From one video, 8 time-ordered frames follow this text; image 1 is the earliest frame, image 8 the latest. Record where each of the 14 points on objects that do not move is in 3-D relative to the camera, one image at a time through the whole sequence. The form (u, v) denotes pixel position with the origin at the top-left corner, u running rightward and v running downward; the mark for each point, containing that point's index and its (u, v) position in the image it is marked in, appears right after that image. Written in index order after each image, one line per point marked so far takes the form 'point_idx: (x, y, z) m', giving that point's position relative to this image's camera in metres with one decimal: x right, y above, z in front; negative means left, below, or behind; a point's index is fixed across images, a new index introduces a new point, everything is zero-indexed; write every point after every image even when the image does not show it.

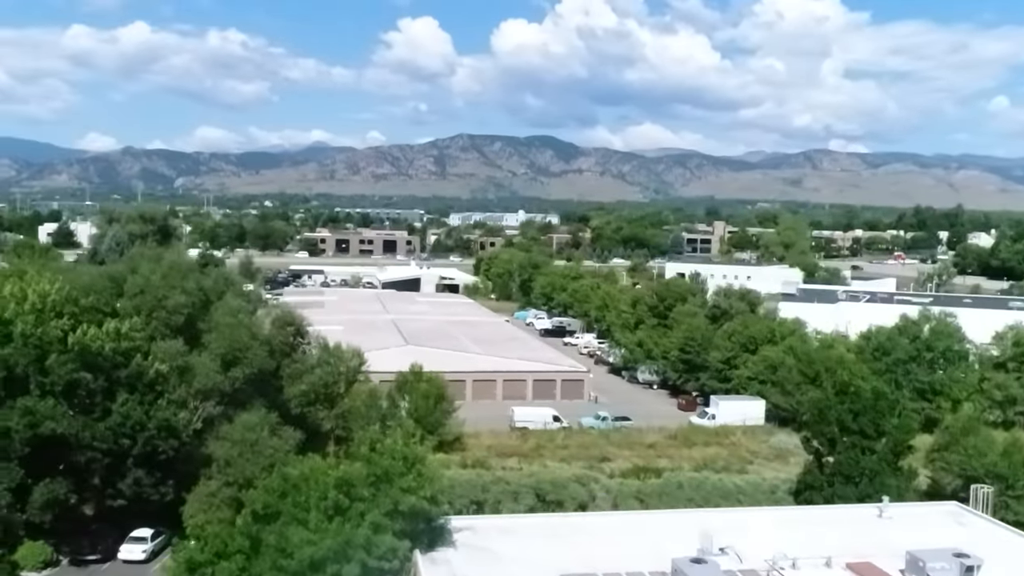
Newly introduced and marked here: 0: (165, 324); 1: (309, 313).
0: (-2.1, -0.2, +6.2) m
1: (-3.2, -0.4, +15.9) m
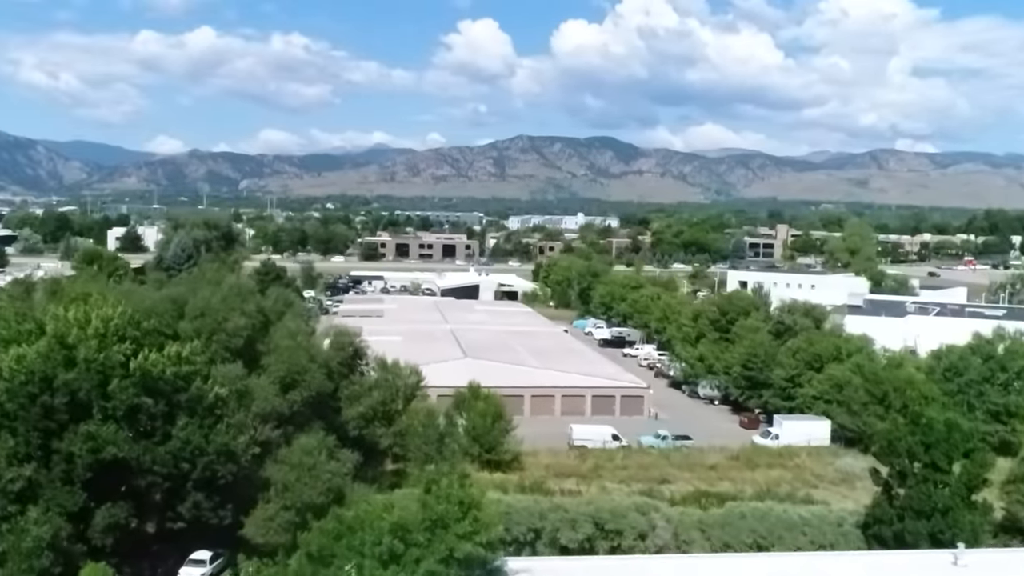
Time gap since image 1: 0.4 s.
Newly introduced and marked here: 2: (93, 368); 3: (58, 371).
0: (-1.8, -0.4, +6.2) m
1: (-2.3, -0.5, +15.9) m
2: (-2.2, -0.4, +5.4) m
3: (-2.4, -0.4, +5.4) m
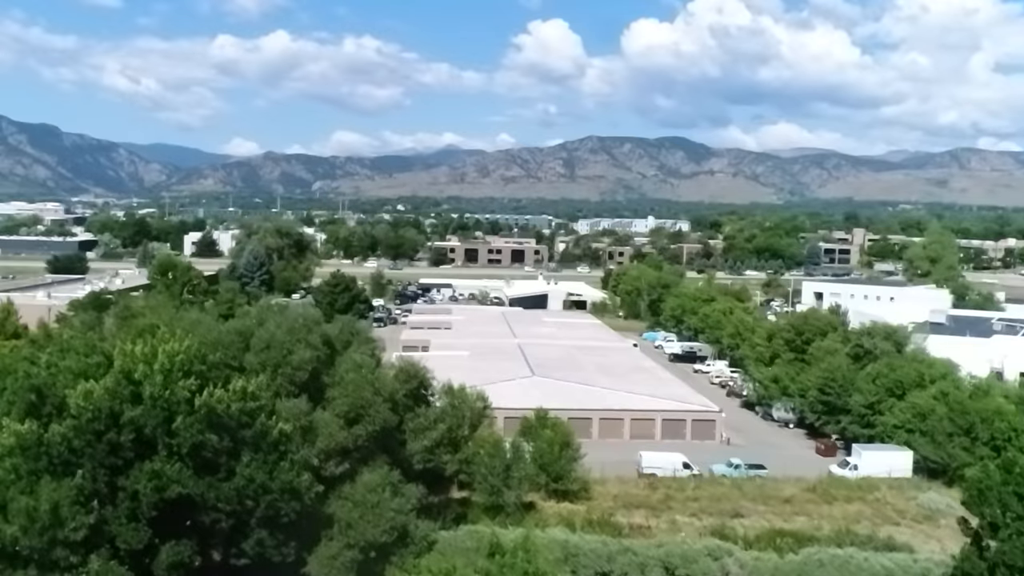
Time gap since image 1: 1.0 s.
0: (-1.4, -0.6, +6.2) m
1: (-1.2, -0.7, +15.9) m
2: (-1.9, -0.6, +5.4) m
3: (-2.0, -0.6, +5.4) m
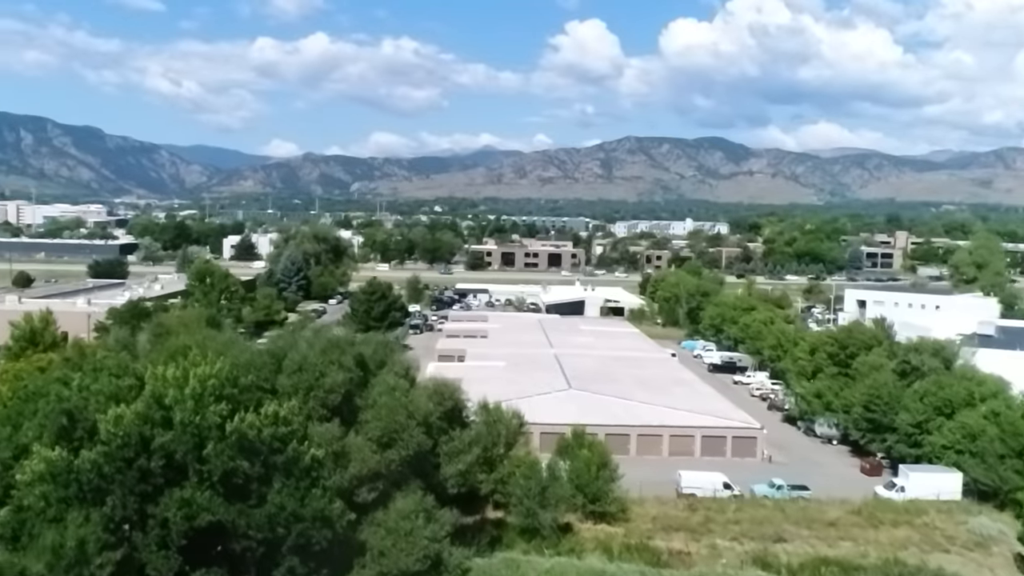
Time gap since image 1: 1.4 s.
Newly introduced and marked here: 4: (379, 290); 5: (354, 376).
0: (-1.1, -0.7, +6.1) m
1: (-0.6, -0.9, +15.8) m
2: (-1.7, -0.8, +5.3) m
3: (-1.9, -0.8, +5.3) m
4: (-2.2, -0.1, +17.0) m
5: (-1.0, -0.6, +6.3) m
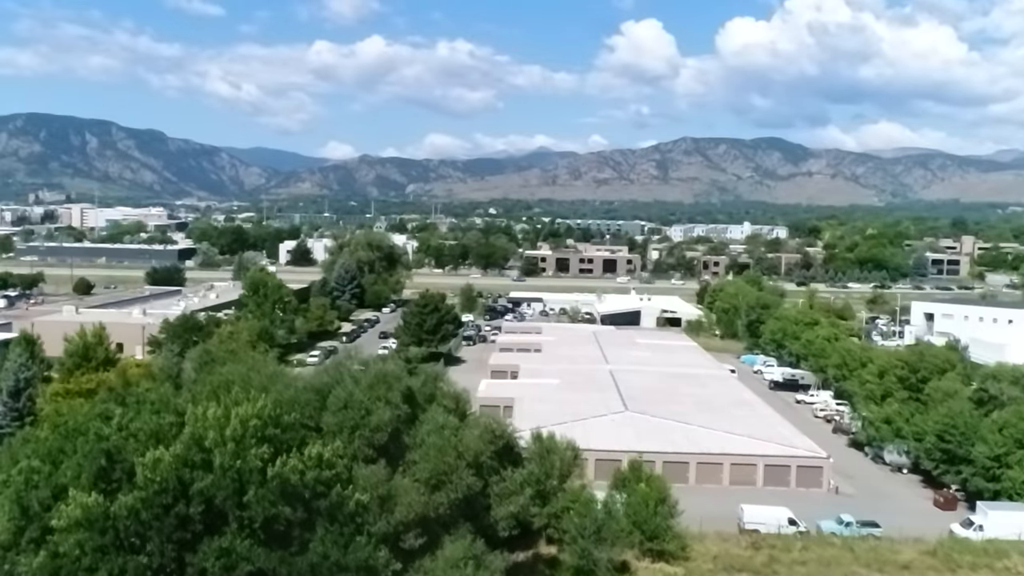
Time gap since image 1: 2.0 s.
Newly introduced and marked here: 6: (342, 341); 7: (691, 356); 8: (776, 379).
0: (-0.8, -0.9, +5.8) m
1: (+0.2, -1.1, +15.5) m
2: (-1.4, -0.9, +5.1) m
3: (-1.6, -1.0, +5.1) m
4: (-1.3, -0.3, +16.8) m
5: (-0.7, -0.7, +6.1) m
6: (-3.3, -1.0, +19.5) m
7: (+2.9, -1.1, +16.4) m
8: (+3.9, -1.4, +15.1) m
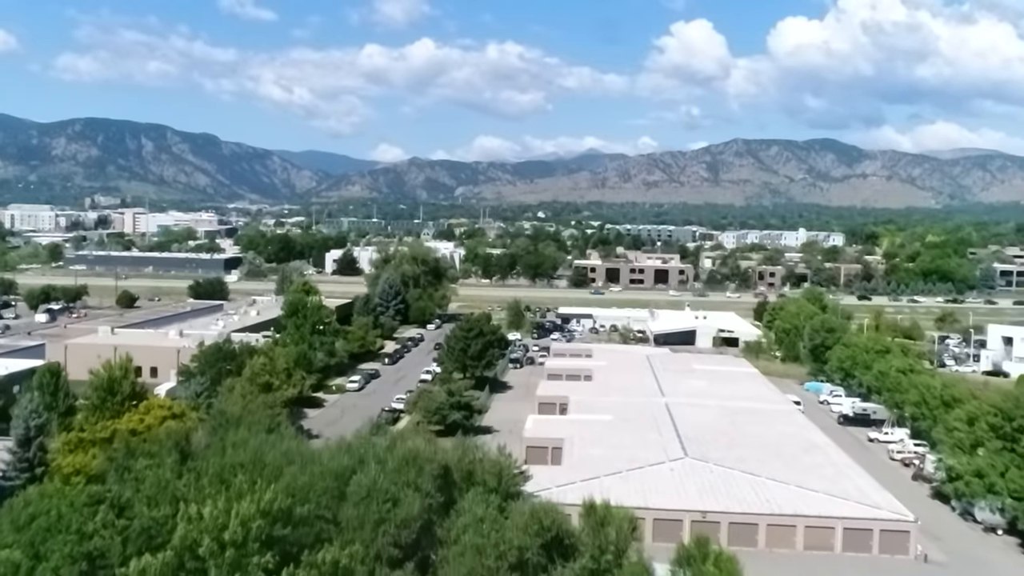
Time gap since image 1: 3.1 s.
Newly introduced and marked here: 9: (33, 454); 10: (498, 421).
0: (-0.6, -1.2, +5.0) m
1: (+0.9, -1.4, +14.6) m
2: (-1.2, -1.3, +4.3) m
3: (-1.4, -1.3, +4.3) m
4: (-0.5, -0.6, +16.0) m
5: (-0.4, -1.1, +5.2) m
6: (-2.3, -1.4, +18.8) m
7: (+3.6, -1.5, +15.3) m
8: (+4.6, -1.7, +14.0) m
9: (-4.1, -1.4, +8.7) m
10: (-0.2, -1.8, +13.7) m
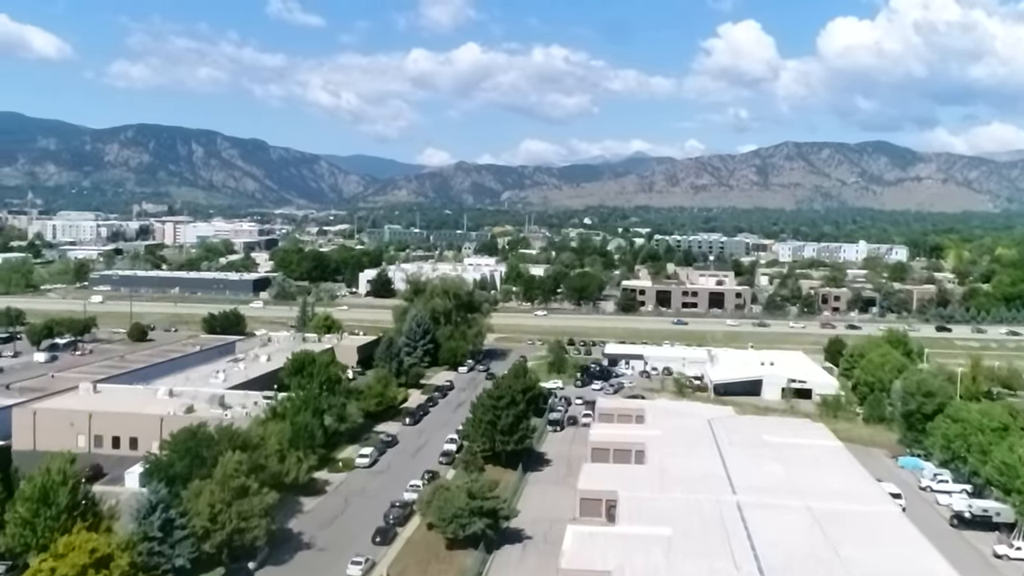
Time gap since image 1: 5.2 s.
0: (-0.6, -2.0, +2.6) m
1: (+1.3, -2.2, +12.1) m
2: (-1.2, -2.0, +1.9) m
3: (-1.4, -2.0, +1.9) m
4: (0.0, -1.4, +13.5) m
5: (-0.4, -1.8, +2.8) m
6: (-1.7, -2.2, +16.4) m
7: (+4.1, -2.3, +12.7) m
8: (+5.0, -2.5, +11.3) m
9: (-3.9, -2.2, +6.5) m
10: (+0.2, -2.6, +11.3) m
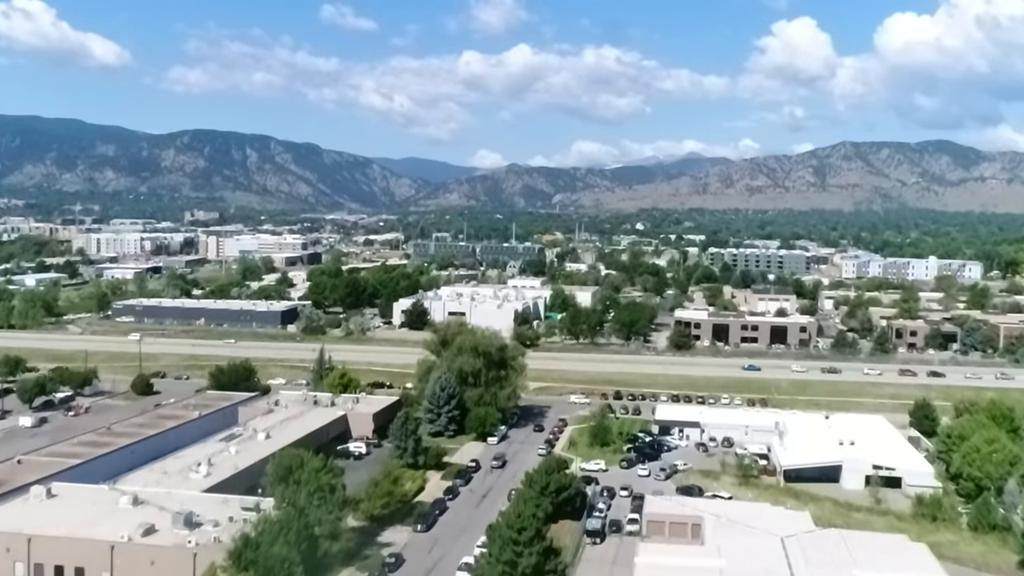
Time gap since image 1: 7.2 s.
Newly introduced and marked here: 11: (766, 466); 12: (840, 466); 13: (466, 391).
0: (-0.9, -3.1, 0.0) m
1: (+1.5, -3.3, +9.4) m
2: (-1.6, -3.1, -0.7) m
3: (-1.7, -3.1, -0.7) m
4: (+0.2, -2.5, +10.9) m
5: (-0.7, -2.9, +0.2) m
6: (-1.3, -3.3, +13.8) m
7: (+4.3, -3.4, +9.9) m
8: (+5.2, -3.6, +8.4) m
9: (-4.0, -3.3, +4.0) m
10: (+0.4, -3.7, +8.6) m
11: (+4.3, -3.0, +17.0) m
12: (+5.2, -2.8, +16.1) m
13: (-0.9, -2.0, +19.4) m
